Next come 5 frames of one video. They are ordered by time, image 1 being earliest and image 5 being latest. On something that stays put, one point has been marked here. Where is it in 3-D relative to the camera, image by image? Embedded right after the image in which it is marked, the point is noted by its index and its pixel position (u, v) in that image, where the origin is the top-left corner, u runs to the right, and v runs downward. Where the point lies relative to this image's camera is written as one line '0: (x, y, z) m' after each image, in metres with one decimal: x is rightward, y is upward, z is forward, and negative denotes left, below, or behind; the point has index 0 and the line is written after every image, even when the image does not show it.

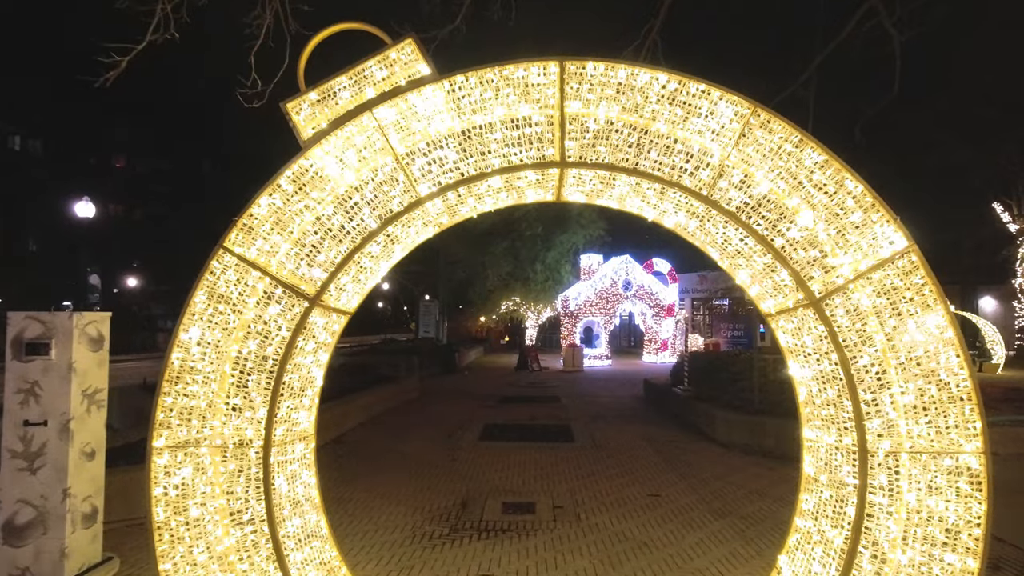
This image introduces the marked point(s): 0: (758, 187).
0: (+1.4, +0.6, +4.3) m
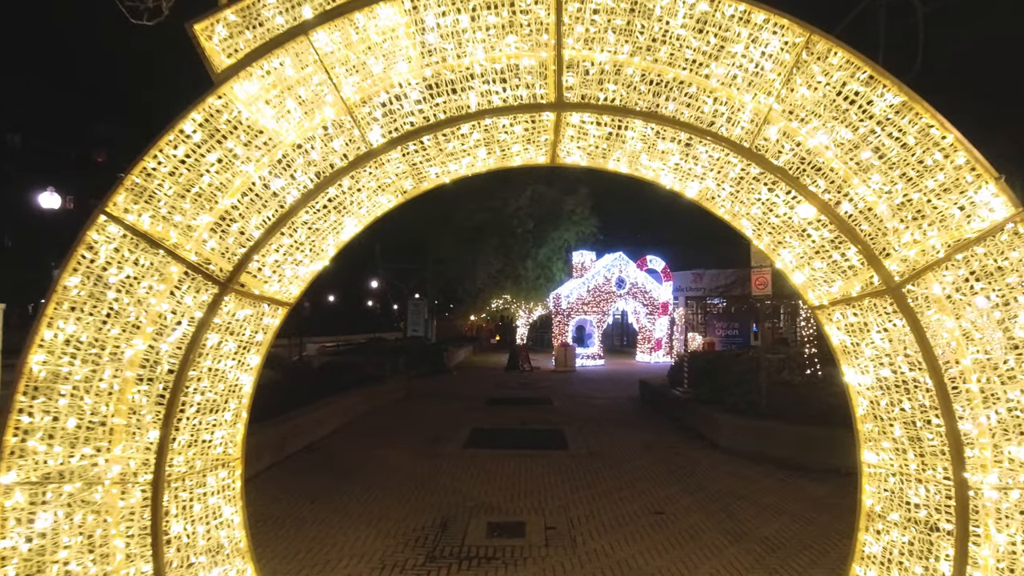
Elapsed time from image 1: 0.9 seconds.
0: (+1.3, +0.6, +3.3) m
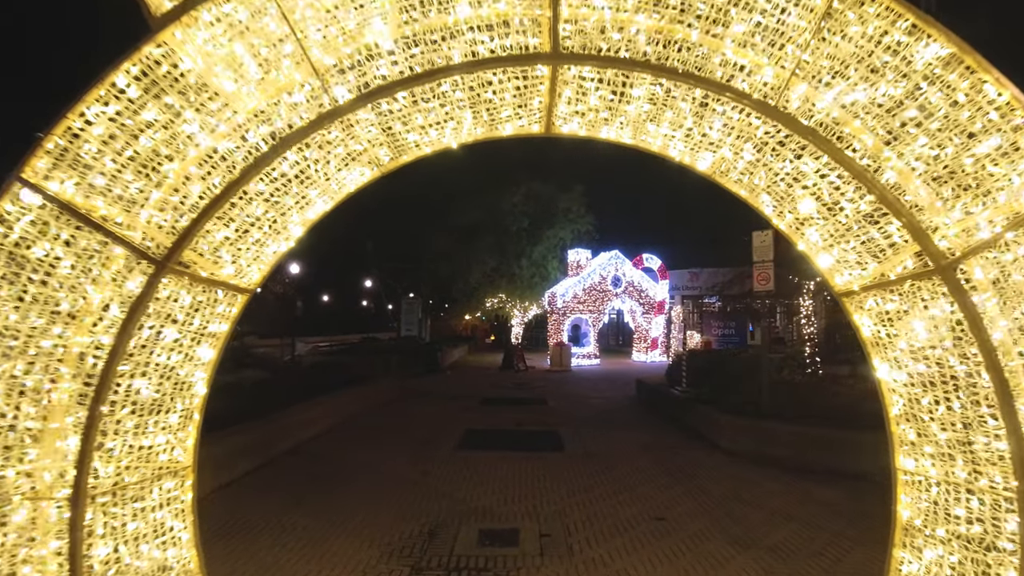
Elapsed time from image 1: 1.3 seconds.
0: (+1.3, +0.7, +2.9) m
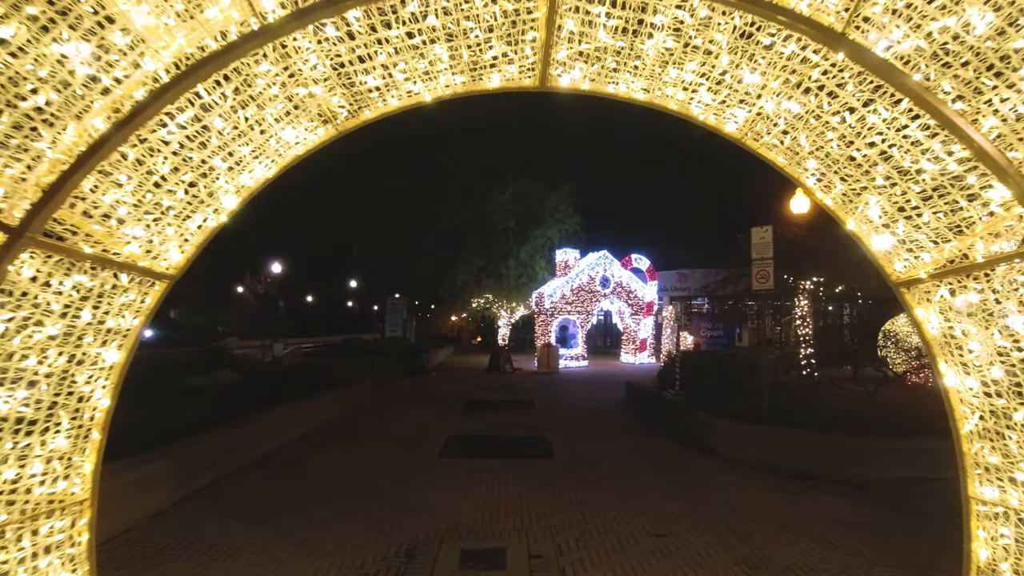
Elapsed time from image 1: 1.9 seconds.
0: (+1.2, +0.8, +2.2) m
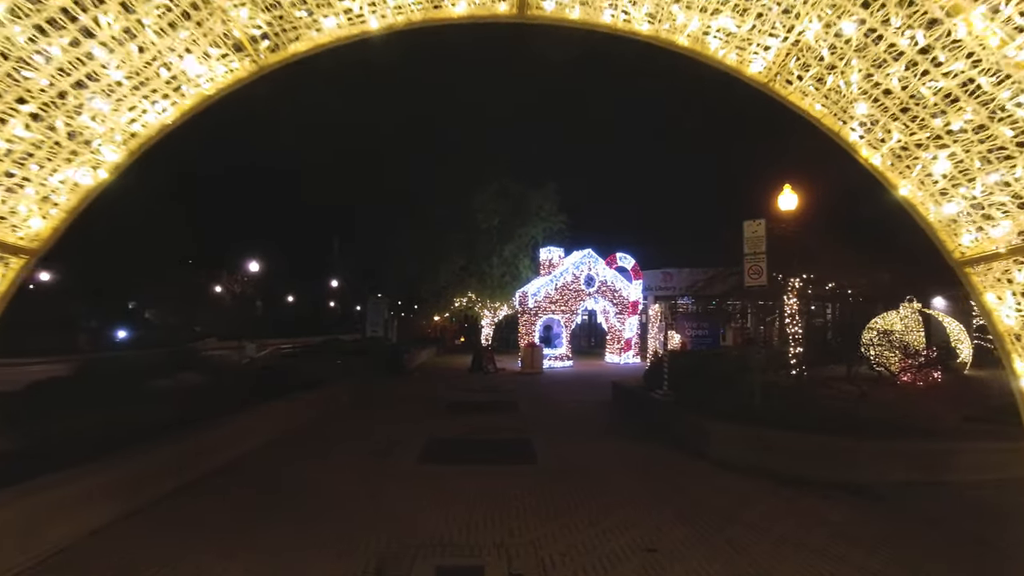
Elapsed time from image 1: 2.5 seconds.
0: (+1.2, +0.8, +1.7) m
